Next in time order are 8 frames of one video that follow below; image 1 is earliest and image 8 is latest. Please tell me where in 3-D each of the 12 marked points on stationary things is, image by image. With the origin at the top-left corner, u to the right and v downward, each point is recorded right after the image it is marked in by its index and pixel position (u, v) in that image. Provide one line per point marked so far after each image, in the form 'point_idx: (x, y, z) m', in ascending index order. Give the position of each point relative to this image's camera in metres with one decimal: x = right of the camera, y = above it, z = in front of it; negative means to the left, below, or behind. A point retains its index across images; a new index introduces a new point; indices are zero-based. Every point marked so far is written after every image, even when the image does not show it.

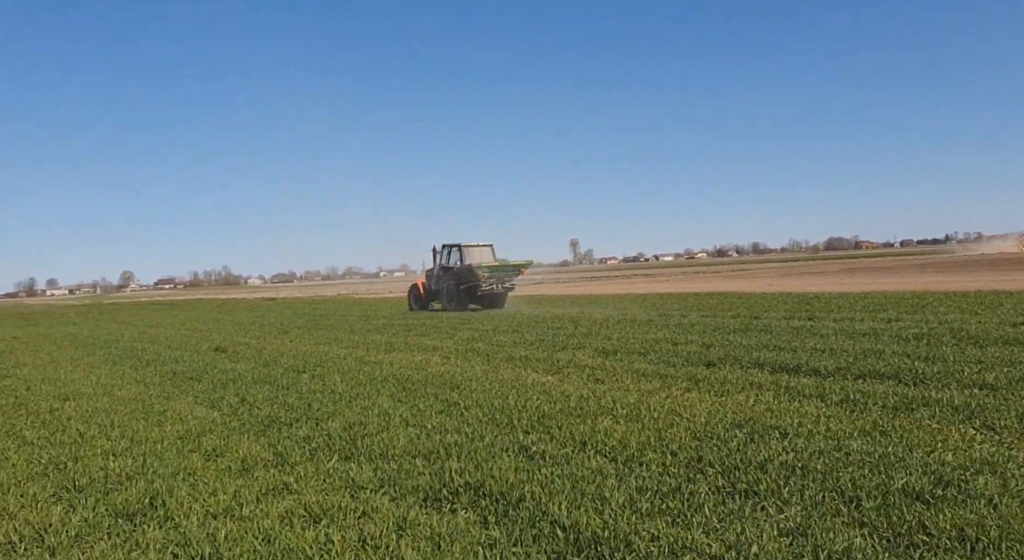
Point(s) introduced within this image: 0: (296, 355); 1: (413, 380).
0: (-5.0, -1.8, +14.8) m
1: (-1.7, -1.7, +10.6) m
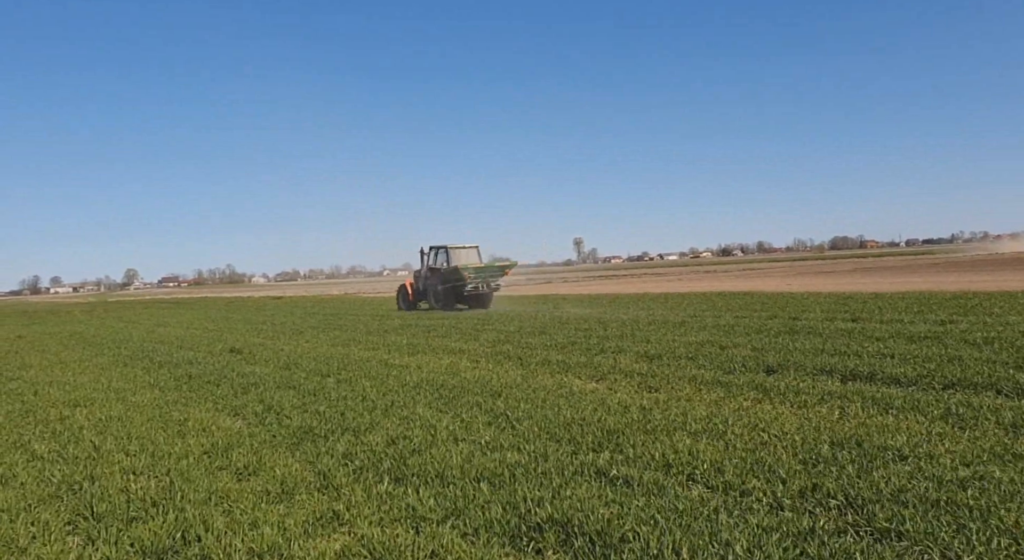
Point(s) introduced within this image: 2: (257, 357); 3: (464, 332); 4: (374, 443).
0: (-4.3, -1.8, +14.1) m
1: (-1.0, -1.7, +9.9) m
2: (-6.0, -1.9, +14.6) m
3: (-1.4, -1.5, +17.7) m
4: (-1.5, -1.8, +6.7) m
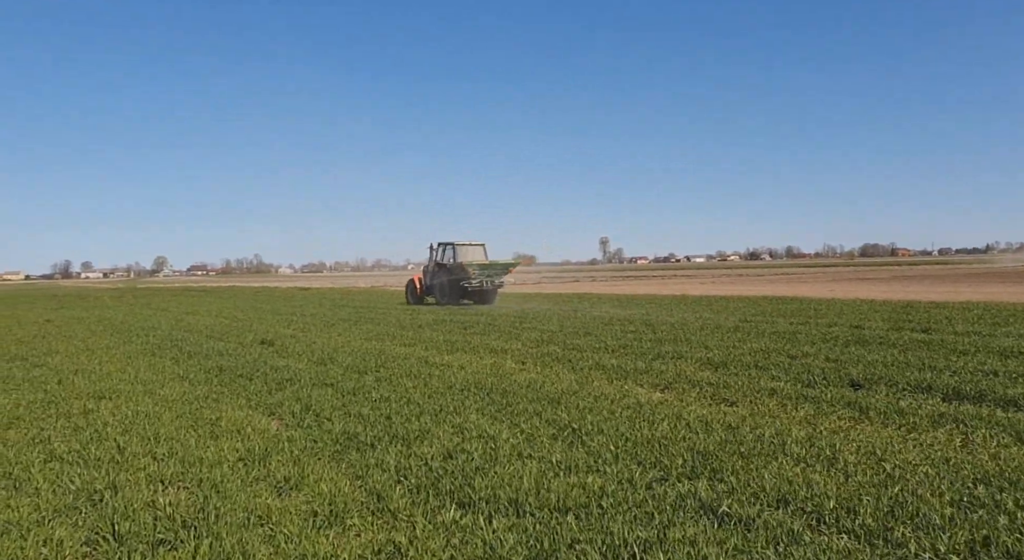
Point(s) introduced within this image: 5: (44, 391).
0: (-3.4, -1.6, +13.4) m
1: (-0.2, -1.6, +9.1) m
2: (-5.0, -1.6, +14.0) m
3: (-0.3, -1.4, +16.9) m
4: (-0.8, -1.7, +5.9) m
5: (-7.6, -1.8, +10.0) m
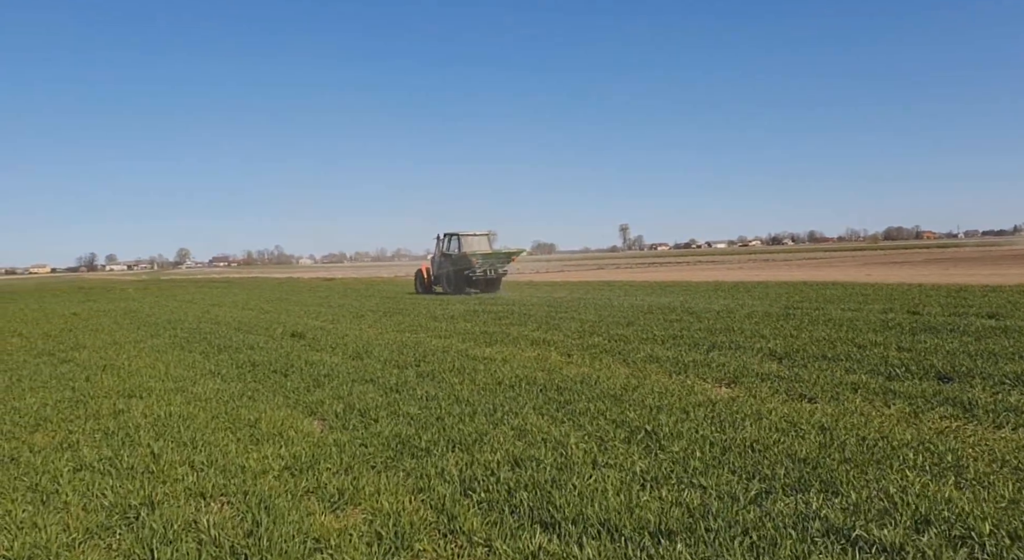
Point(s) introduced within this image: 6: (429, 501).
0: (-2.5, -1.4, +12.9) m
1: (+0.5, -1.4, +8.4) m
2: (-4.1, -1.4, +13.5) m
3: (+0.7, -1.0, +16.2) m
4: (-0.1, -1.6, +5.3) m
5: (-6.8, -1.7, +9.6) m
6: (-0.6, -1.6, +4.6) m
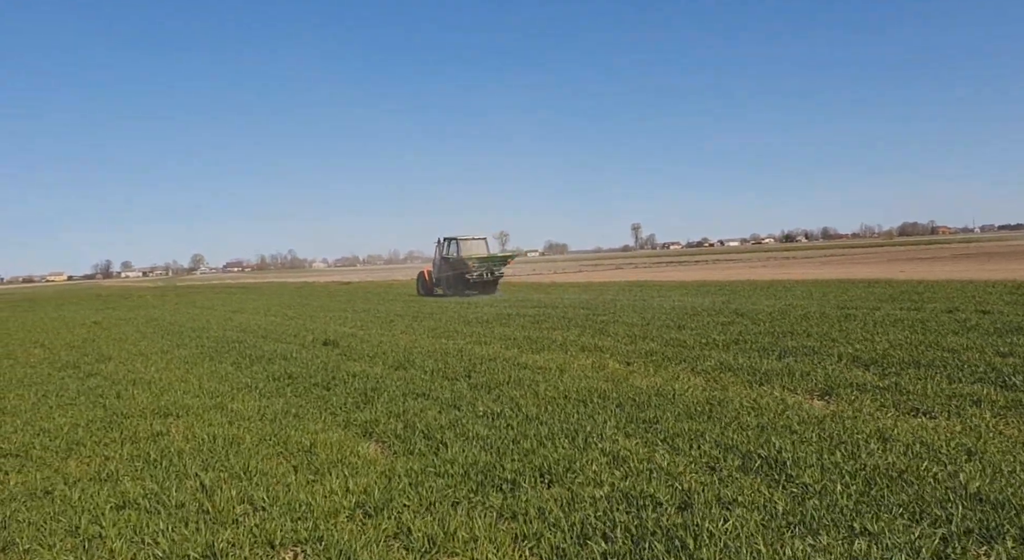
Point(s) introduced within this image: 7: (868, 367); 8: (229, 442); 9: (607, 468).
0: (-1.6, -1.5, +12.2) m
1: (+1.4, -1.5, +7.7) m
2: (-3.2, -1.5, +12.8) m
3: (+1.7, -1.1, +15.5) m
4: (+0.7, -1.6, +4.6) m
5: (-5.9, -1.8, +9.0) m
6: (+0.2, -1.7, +3.9) m
7: (+5.0, -1.2, +8.6) m
8: (-3.1, -1.8, +6.7) m
9: (+0.8, -1.6, +5.3) m
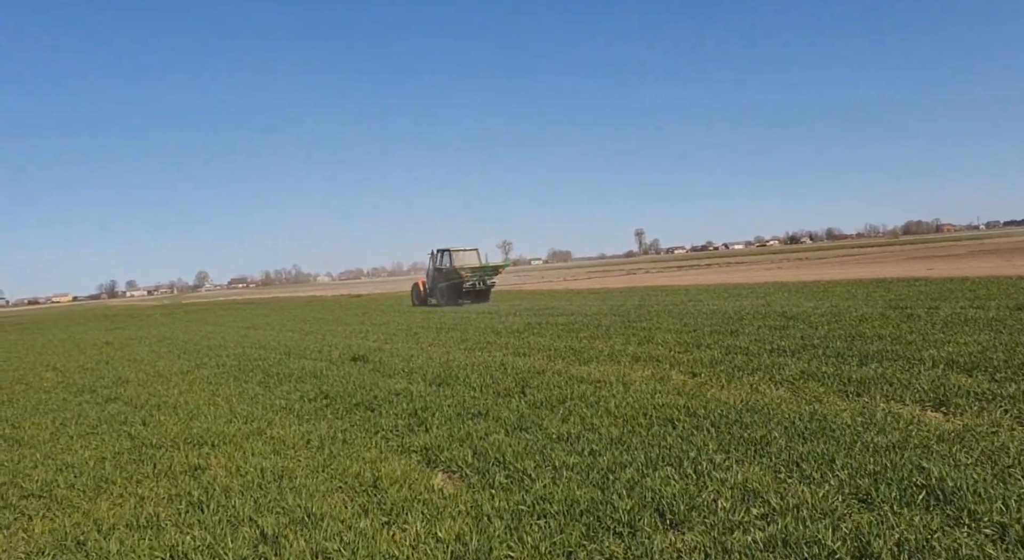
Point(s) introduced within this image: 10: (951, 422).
0: (-0.7, -1.7, +11.4) m
1: (+2.2, -1.5, +6.9) m
2: (-2.3, -1.8, +12.1) m
3: (+2.5, -1.2, +14.7) m
4: (+1.5, -1.6, +3.8) m
5: (-5.1, -2.1, +8.2) m
6: (+1.0, -1.7, +3.1) m
7: (+5.8, -1.2, +7.8) m
8: (-2.2, -1.9, +5.9) m
9: (+1.6, -1.6, +4.5) m
10: (+4.2, -1.4, +6.0) m
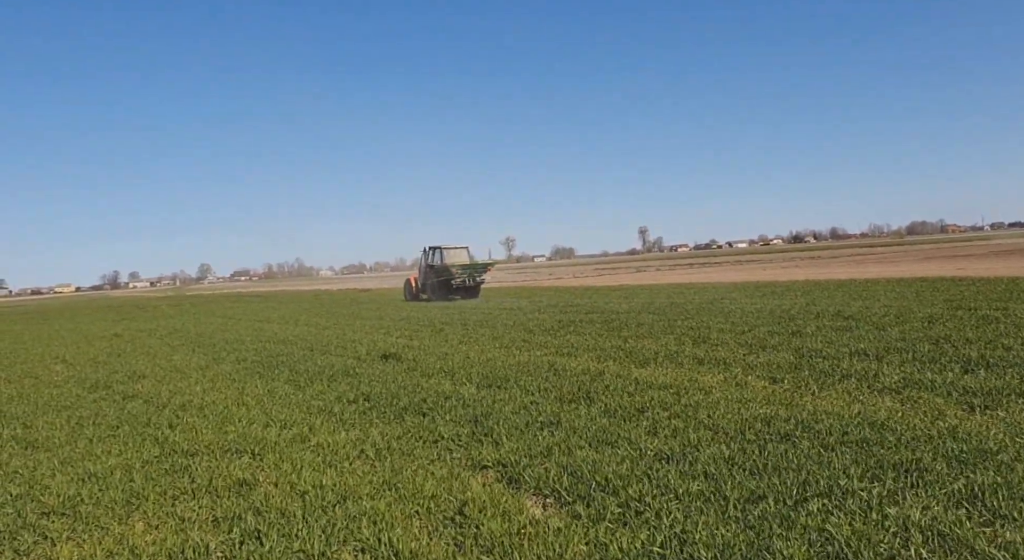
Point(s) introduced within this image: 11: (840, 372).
0: (+0.1, -1.5, +10.5) m
1: (+3.1, -1.5, +6.0) m
2: (-1.4, -1.6, +11.2) m
3: (+3.4, -1.1, +13.8) m
4: (+2.3, -1.6, +2.9) m
5: (-4.2, -1.9, +7.4) m
6: (+1.8, -1.7, +2.2) m
7: (+6.7, -1.2, +7.0) m
8: (-1.4, -1.8, +5.1) m
9: (+2.5, -1.5, +3.6) m
10: (+5.1, -1.4, +5.1) m
11: (+4.6, -1.3, +8.4) m
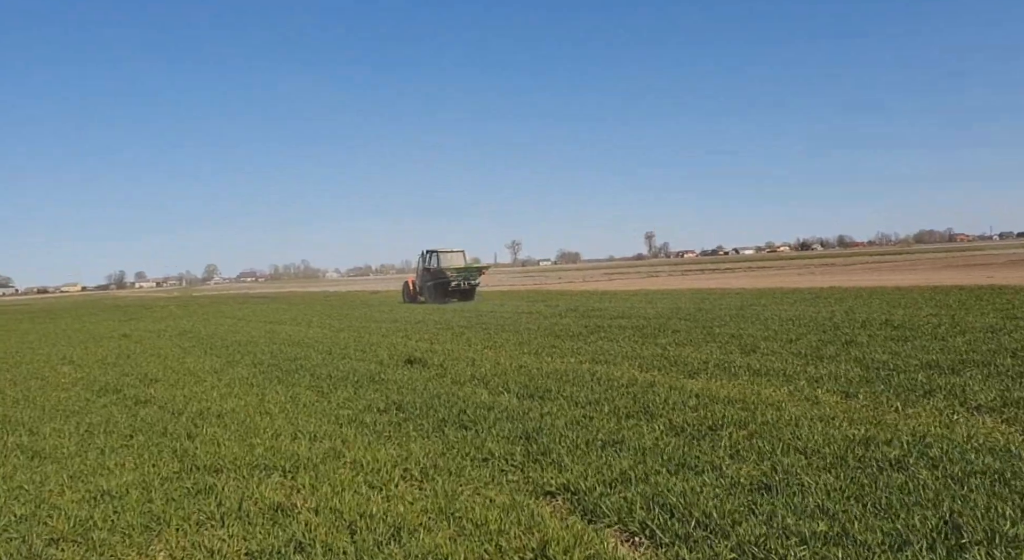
0: (+0.8, -1.6, +9.8) m
1: (+3.7, -1.5, +5.3) m
2: (-0.8, -1.6, +10.5) m
3: (+4.0, -1.2, +13.1) m
4: (+2.9, -1.6, +2.2) m
5: (-3.6, -1.9, +6.7) m
6: (+2.4, -1.7, +1.5) m
7: (+7.3, -1.2, +6.2) m
8: (-0.8, -1.8, +4.4) m
9: (+3.0, -1.6, +2.9) m
10: (+5.6, -1.4, +4.4) m
11: (+5.2, -1.3, +7.6) m
